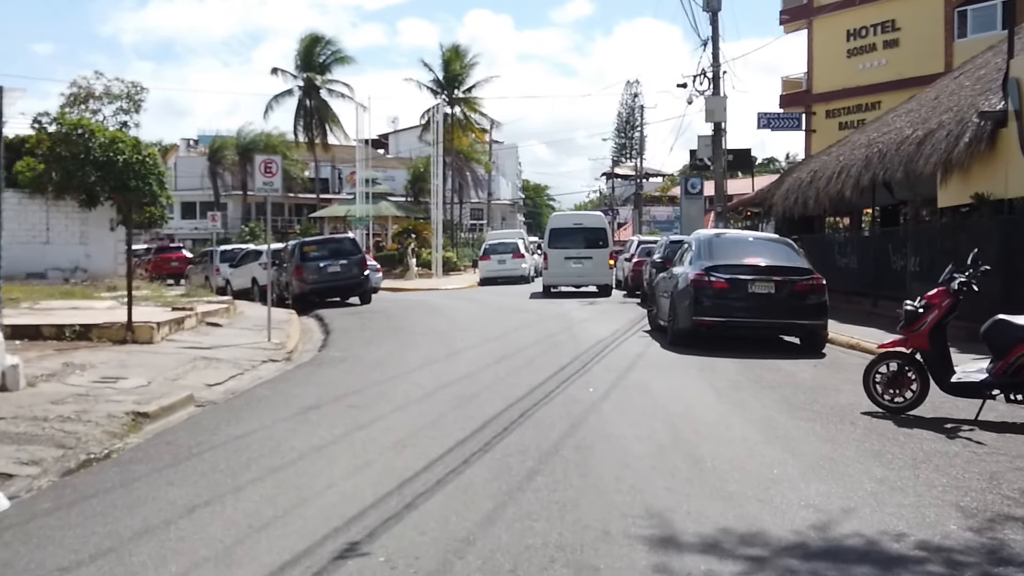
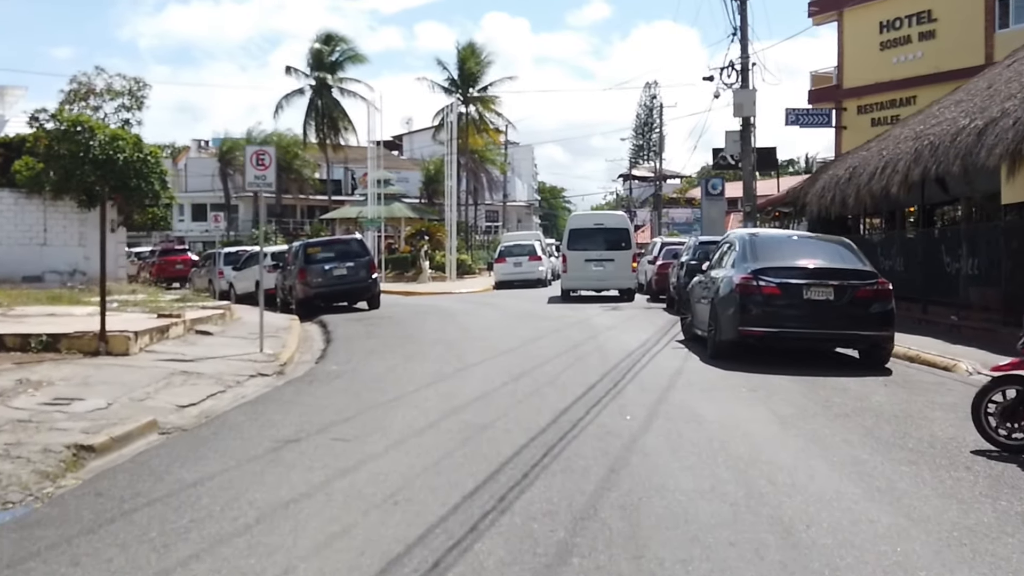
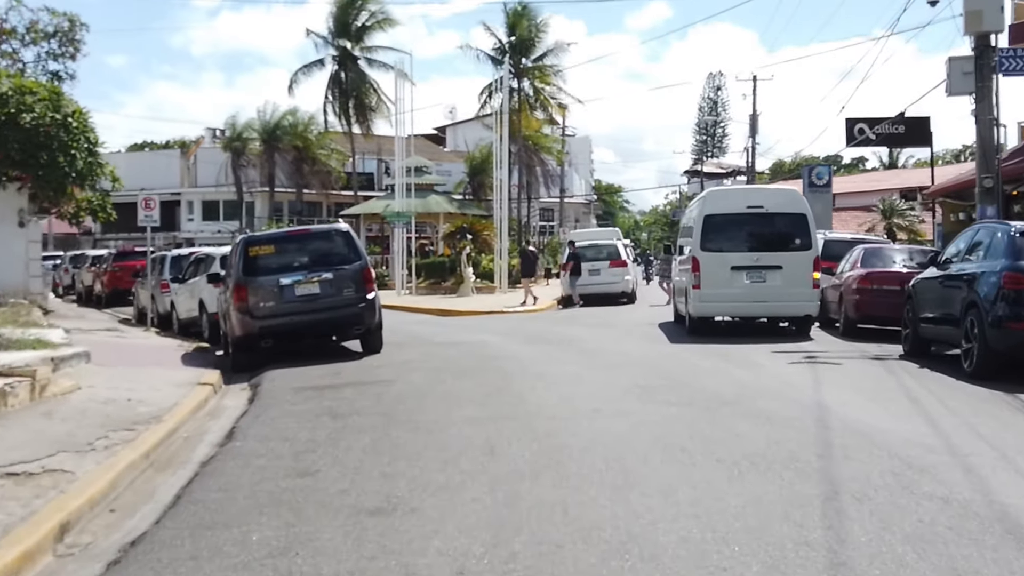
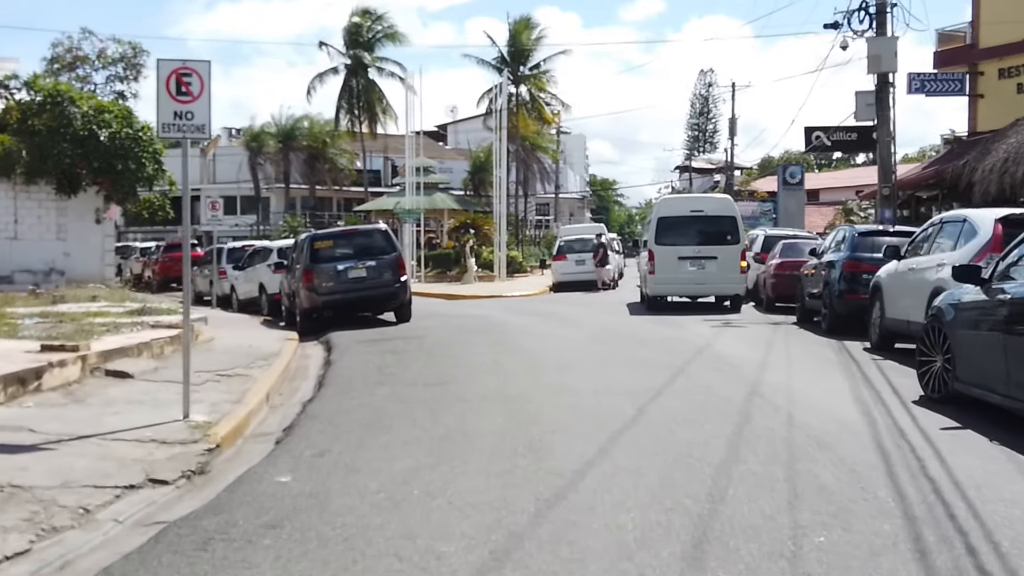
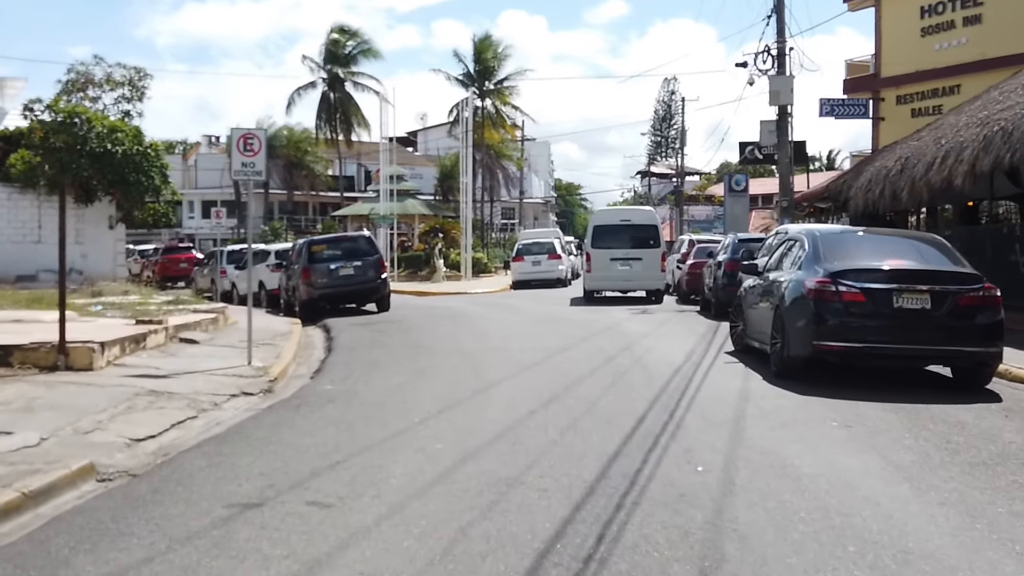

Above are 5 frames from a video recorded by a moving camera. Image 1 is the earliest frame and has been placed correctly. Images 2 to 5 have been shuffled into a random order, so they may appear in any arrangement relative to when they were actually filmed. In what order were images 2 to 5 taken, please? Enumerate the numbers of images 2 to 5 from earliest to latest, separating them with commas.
2, 5, 4, 3
